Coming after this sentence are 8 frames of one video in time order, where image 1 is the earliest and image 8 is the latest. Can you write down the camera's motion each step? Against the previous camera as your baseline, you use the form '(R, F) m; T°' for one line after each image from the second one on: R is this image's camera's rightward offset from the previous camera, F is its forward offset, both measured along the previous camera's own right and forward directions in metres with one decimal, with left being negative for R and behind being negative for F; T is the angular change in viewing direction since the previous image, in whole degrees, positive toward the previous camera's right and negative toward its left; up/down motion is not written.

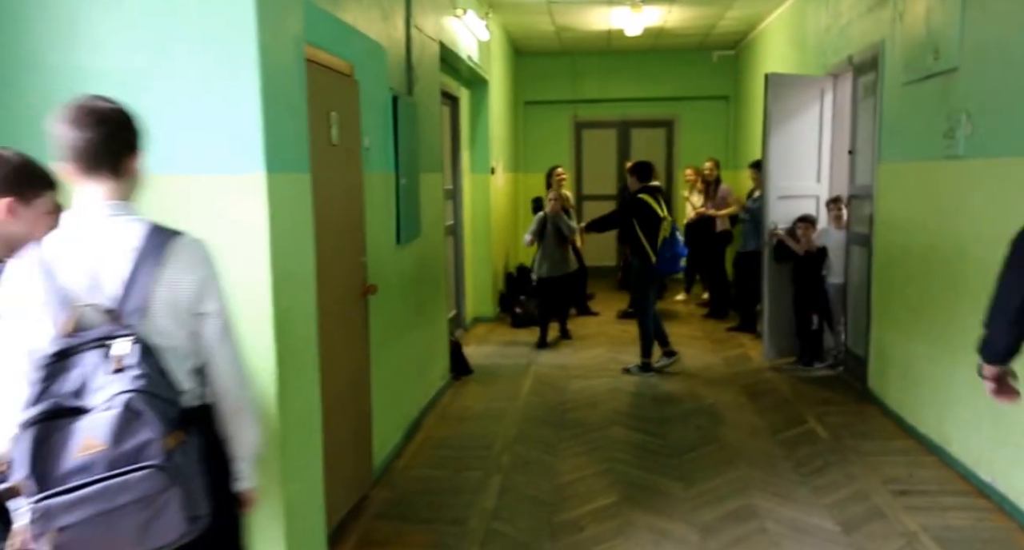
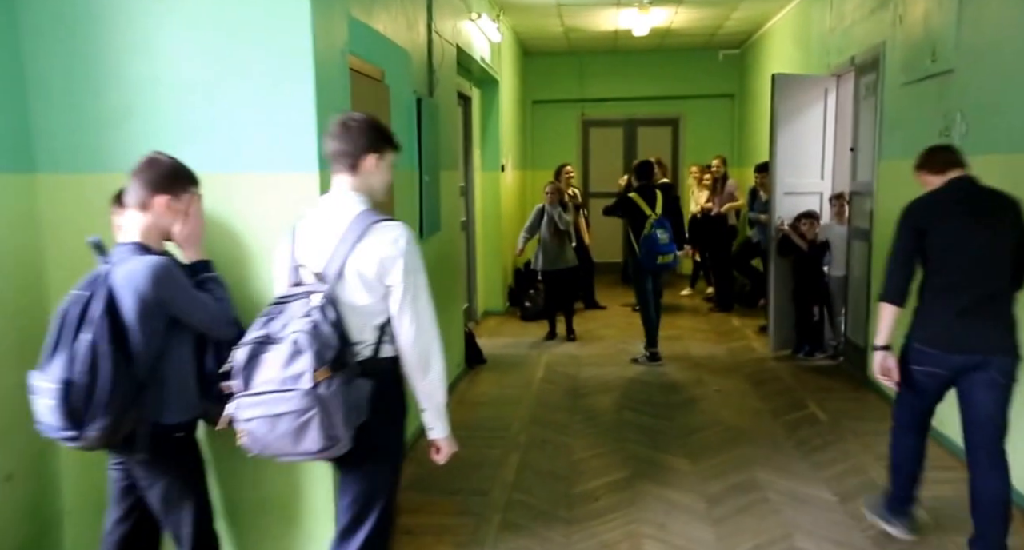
(-0.1, -0.2) m; 0°
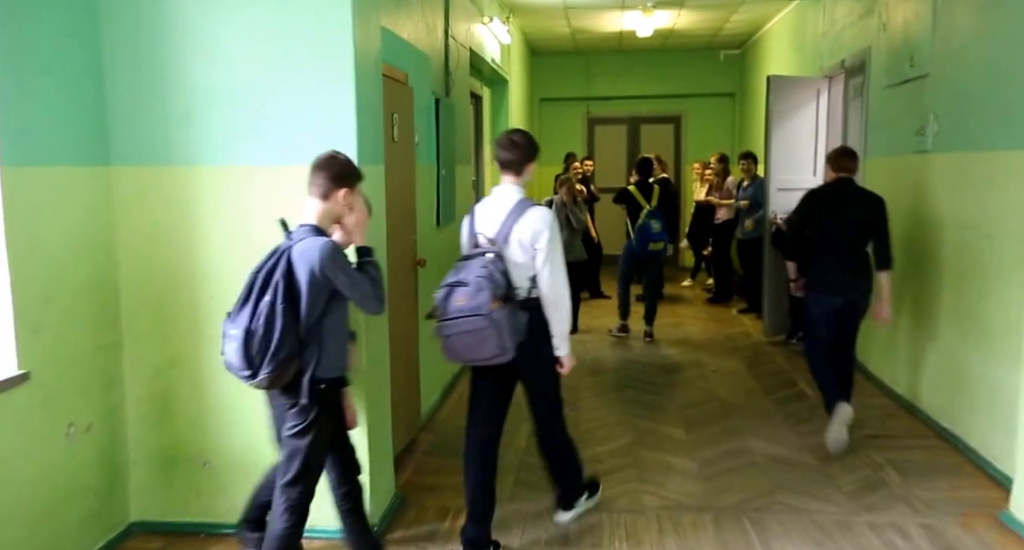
(0.0, -0.3) m; 0°
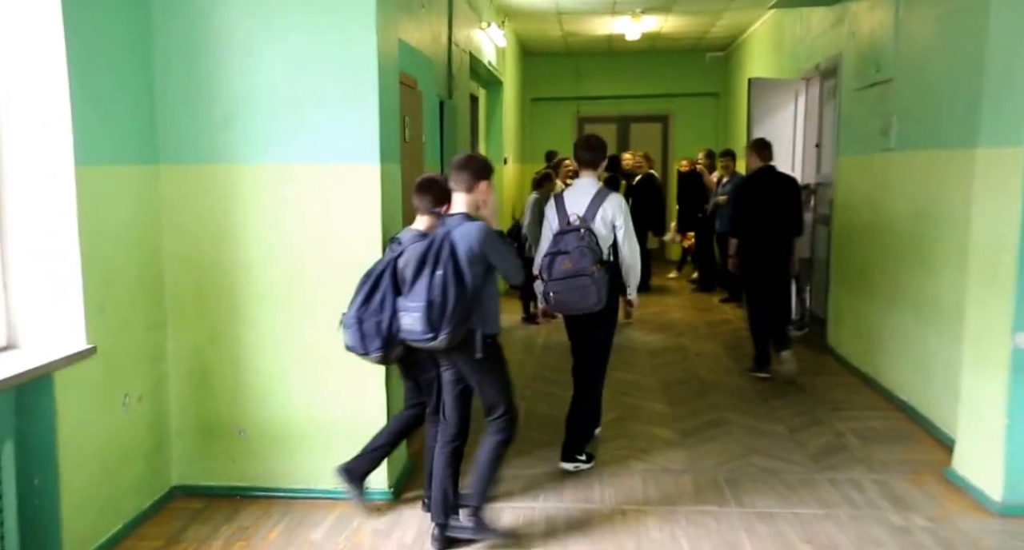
(0.0, -0.3) m; +1°
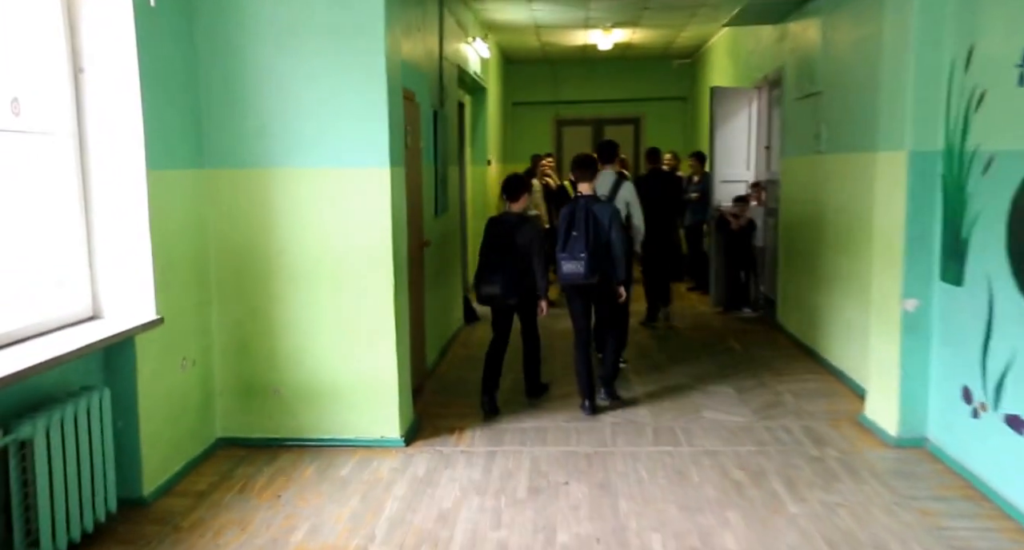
(0.0, -0.6) m; +2°
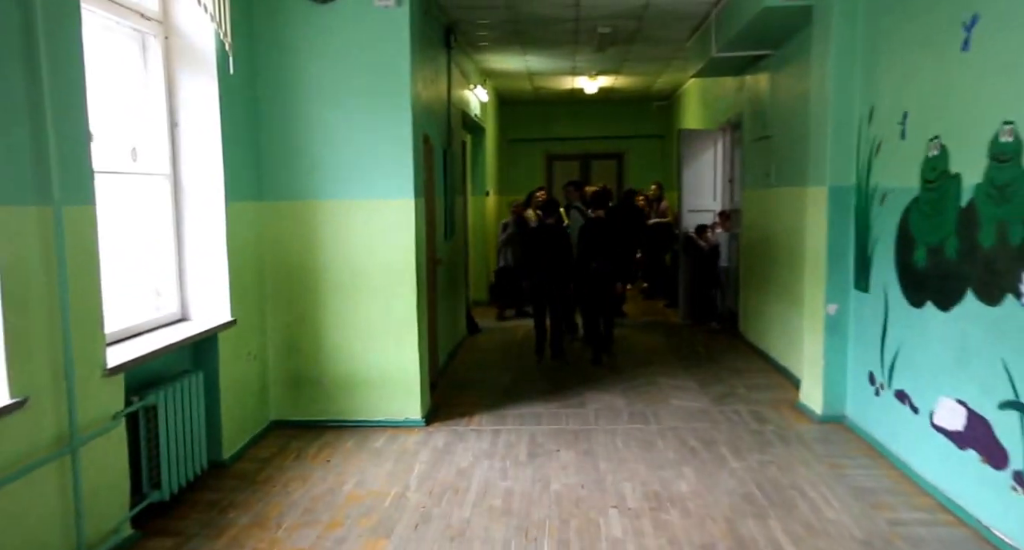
(-0.1, -0.9) m; +1°
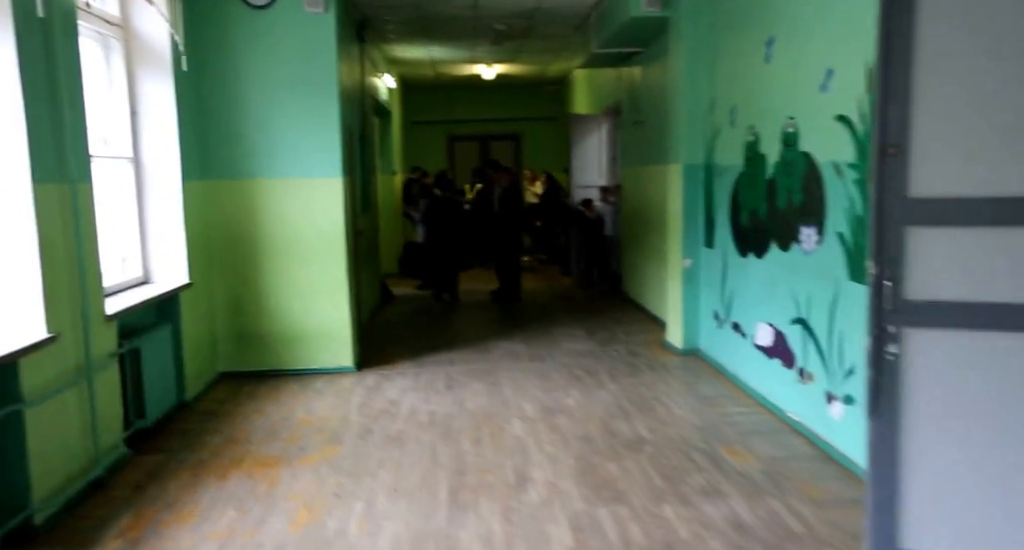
(-0.1, -0.9) m; +8°
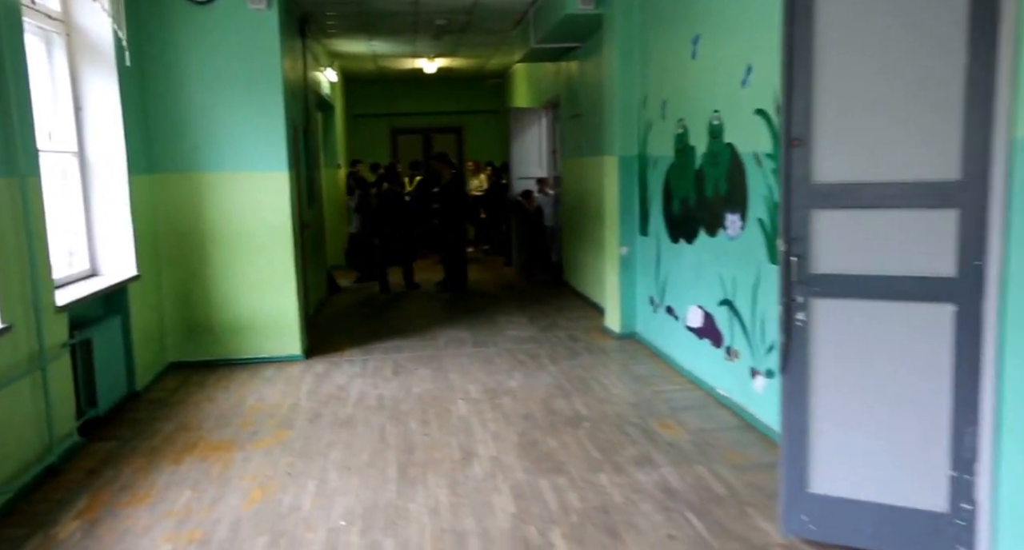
(0.0, -0.2) m; +4°
